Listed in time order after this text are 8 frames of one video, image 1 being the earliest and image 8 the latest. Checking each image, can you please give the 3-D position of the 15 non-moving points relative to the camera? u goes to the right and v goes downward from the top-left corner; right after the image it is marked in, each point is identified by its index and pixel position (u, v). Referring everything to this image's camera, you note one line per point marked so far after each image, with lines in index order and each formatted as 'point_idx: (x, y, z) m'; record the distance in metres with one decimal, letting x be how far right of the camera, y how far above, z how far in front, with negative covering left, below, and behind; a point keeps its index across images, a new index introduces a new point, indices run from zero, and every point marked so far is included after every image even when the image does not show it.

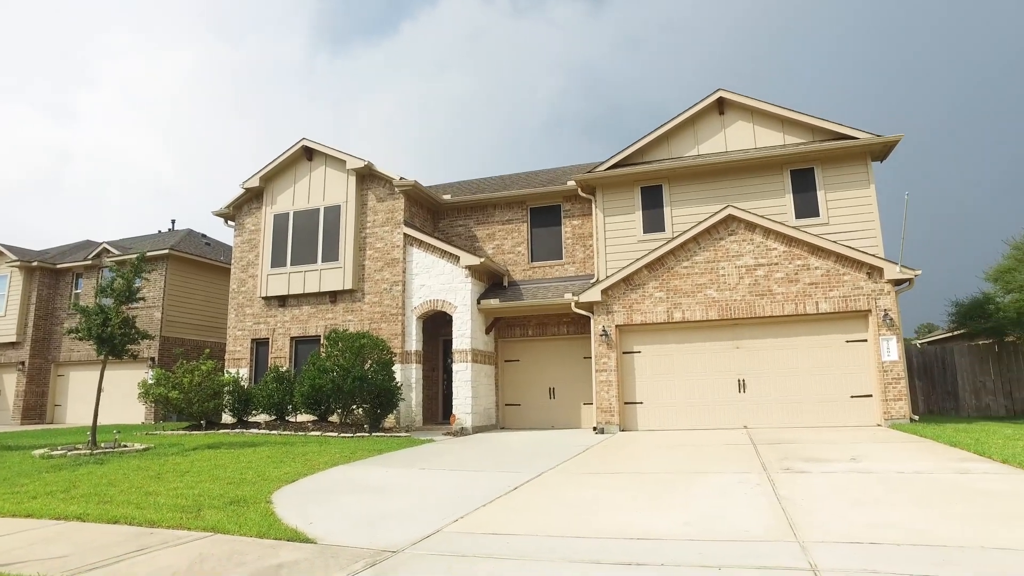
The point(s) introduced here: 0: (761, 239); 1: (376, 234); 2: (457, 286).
0: (+5.0, +1.0, +14.0) m
1: (-3.3, +1.3, +16.8) m
2: (-1.2, 0.0, +15.7) m
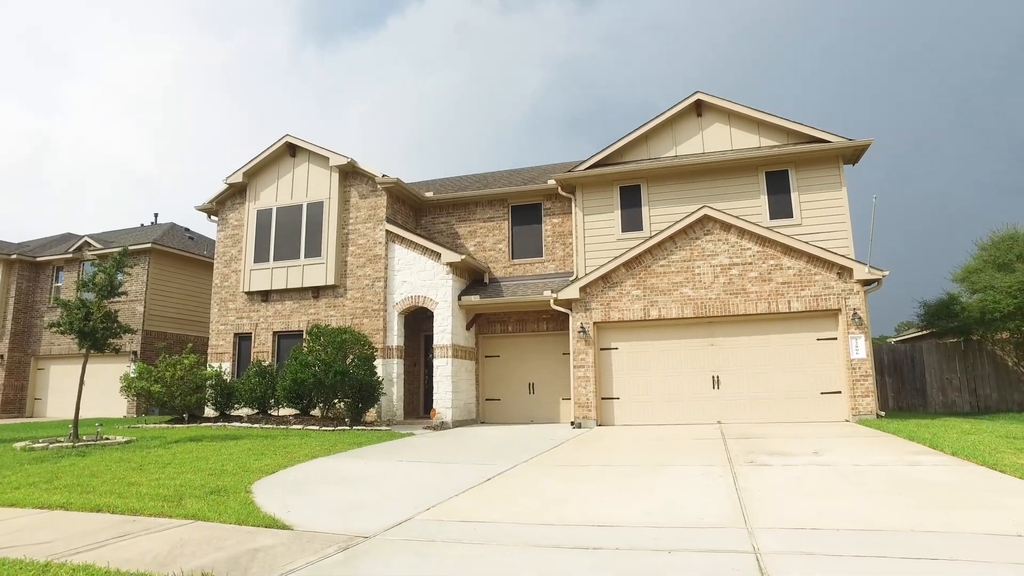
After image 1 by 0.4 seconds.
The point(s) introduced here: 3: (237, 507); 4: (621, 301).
0: (+4.6, +1.0, +14.4) m
1: (-3.8, +1.4, +17.0) m
2: (-1.7, +0.1, +15.9) m
3: (-2.3, -1.8, +5.8) m
4: (+2.3, -0.3, +14.9) m
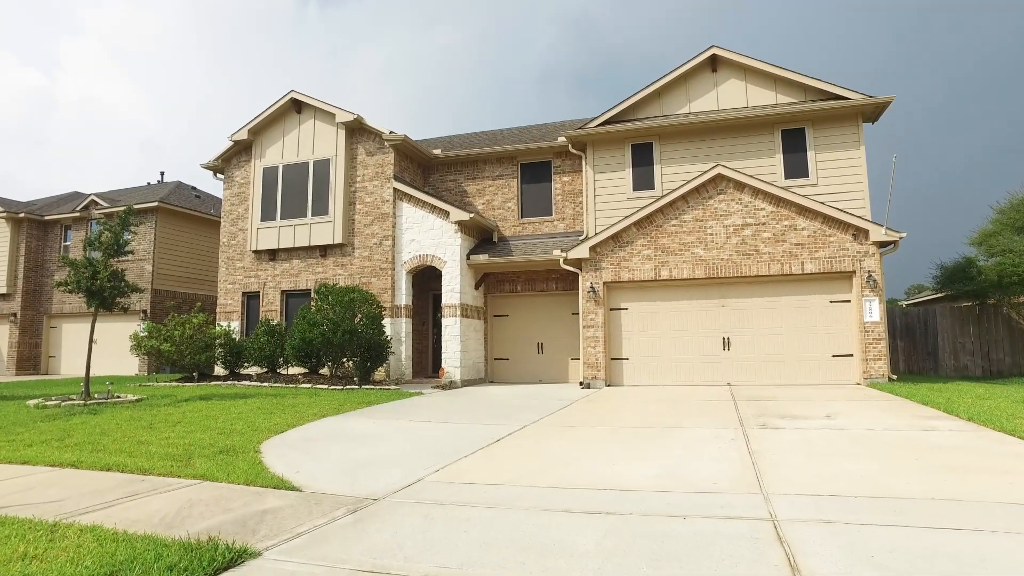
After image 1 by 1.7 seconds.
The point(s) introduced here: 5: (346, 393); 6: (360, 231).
0: (+4.8, +1.8, +14.1) m
1: (-3.5, +2.4, +16.8) m
2: (-1.5, +1.0, +15.7) m
3: (-2.2, -1.5, +5.8) m
4: (+2.5, +0.6, +14.7) m
5: (-2.9, -1.9, +12.3) m
6: (-3.6, +1.4, +16.6) m
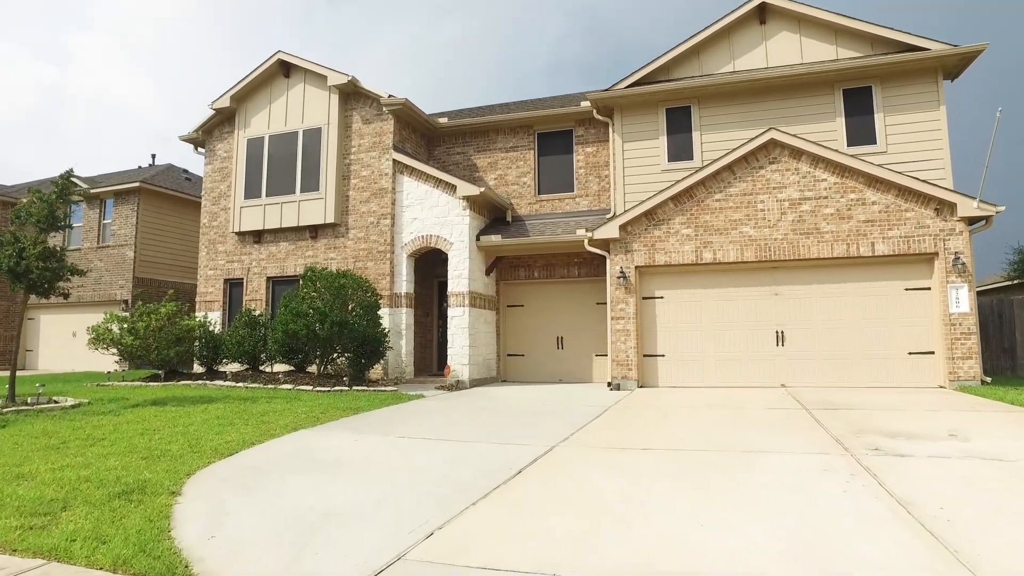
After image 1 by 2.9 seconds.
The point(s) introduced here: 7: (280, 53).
0: (+5.1, +2.1, +12.0) m
1: (-3.2, +2.7, +14.7) m
2: (-1.2, +1.3, +13.7) m
3: (-2.0, -1.3, +3.8) m
4: (+2.8, +0.8, +12.6) m
5: (-2.7, -1.6, +10.3) m
6: (-3.3, +1.7, +14.6) m
7: (-5.2, +5.3, +15.6) m
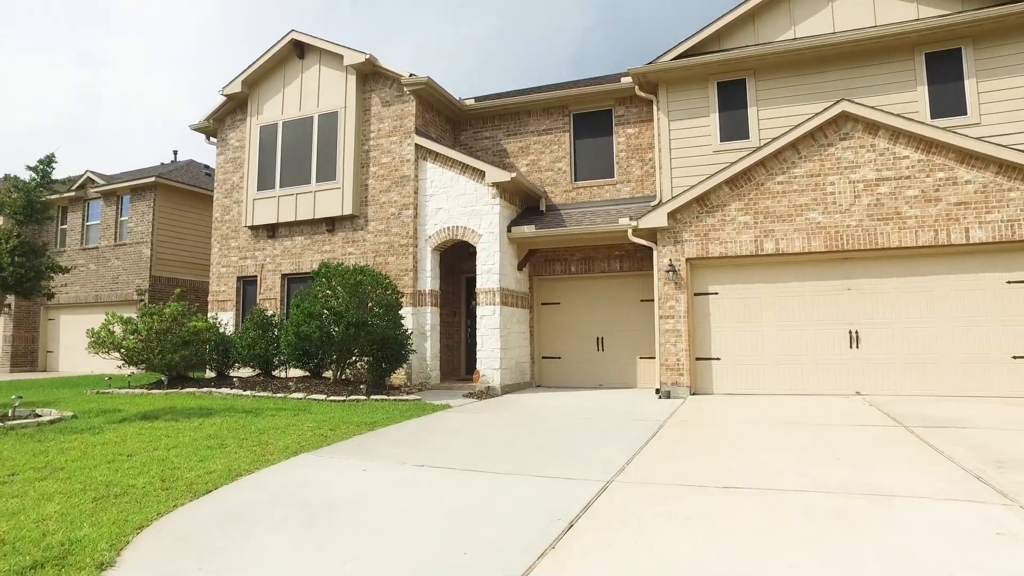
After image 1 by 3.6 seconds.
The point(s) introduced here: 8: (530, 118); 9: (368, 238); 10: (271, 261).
0: (+5.6, +2.2, +10.4) m
1: (-2.6, +2.7, +13.6) m
2: (-0.5, +1.4, +12.4) m
3: (-1.8, -1.3, +2.5) m
4: (+3.4, +0.9, +11.2) m
5: (-2.2, -1.6, +9.1) m
6: (-2.6, +1.7, +13.4) m
7: (-4.5, +5.3, +14.5) m
8: (+0.4, +3.5, +14.3) m
9: (-2.8, +1.0, +13.4) m
10: (-4.9, +0.6, +14.3) m
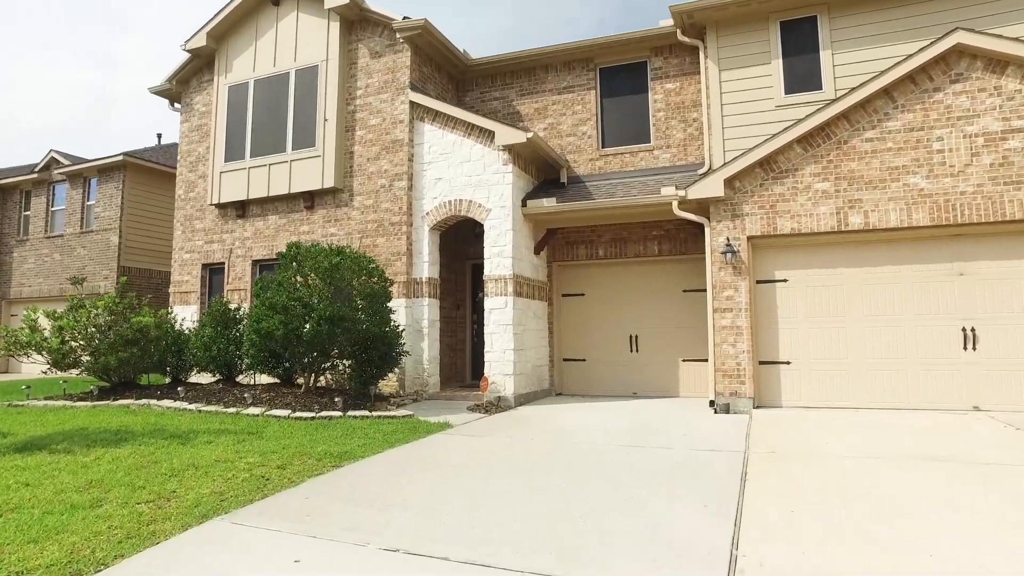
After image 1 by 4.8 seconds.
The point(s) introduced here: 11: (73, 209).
0: (+5.8, +2.4, +8.1) m
1: (-2.3, +2.9, +11.3) m
2: (-0.3, +1.6, +10.1) m
3: (-1.7, -1.1, +0.3) m
4: (+3.6, +1.1, +8.9) m
5: (-2.0, -1.4, +6.9) m
6: (-2.4, +1.9, +11.2) m
7: (-4.3, +5.5, +12.2) m
8: (+0.6, +3.7, +12.0) m
9: (-2.5, +1.2, +11.1) m
10: (-4.7, +0.7, +12.1) m
11: (-11.9, +2.1, +19.0) m
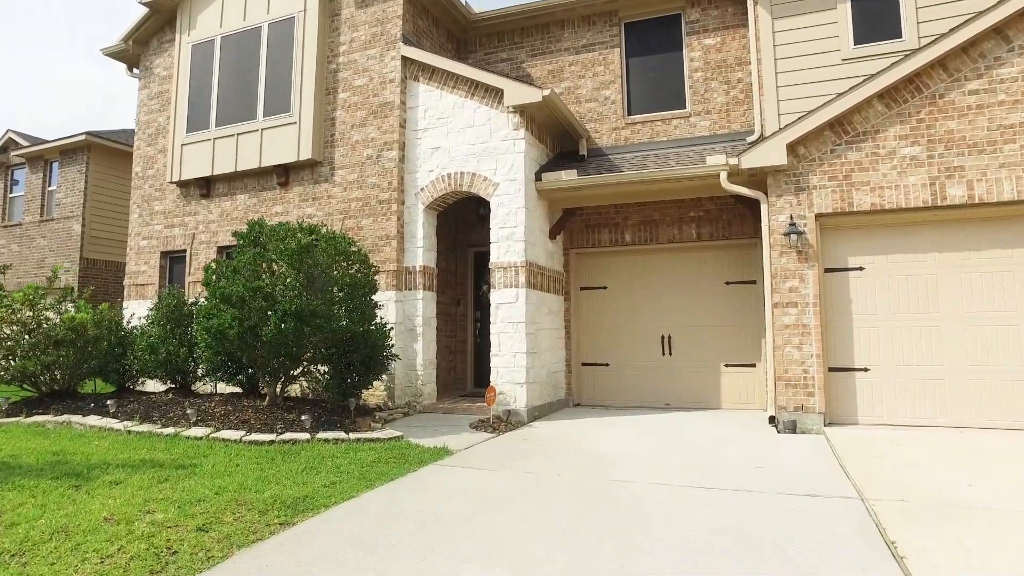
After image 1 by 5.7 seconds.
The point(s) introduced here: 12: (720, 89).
0: (+6.0, +2.5, +6.4) m
1: (-2.2, +3.1, +9.6) m
2: (-0.2, +1.7, +8.4) m
3: (-1.5, -1.0, -1.5) m
4: (+3.8, +1.2, +7.2) m
5: (-1.8, -1.3, +5.2) m
6: (-2.2, +2.0, +9.4) m
7: (-4.1, +5.6, +10.5) m
8: (+0.8, +3.8, +10.3) m
9: (-2.4, +1.3, +9.4) m
10: (-4.6, +0.9, +10.4) m
11: (-11.8, +2.3, +17.2) m
12: (+2.8, +2.7, +9.3) m
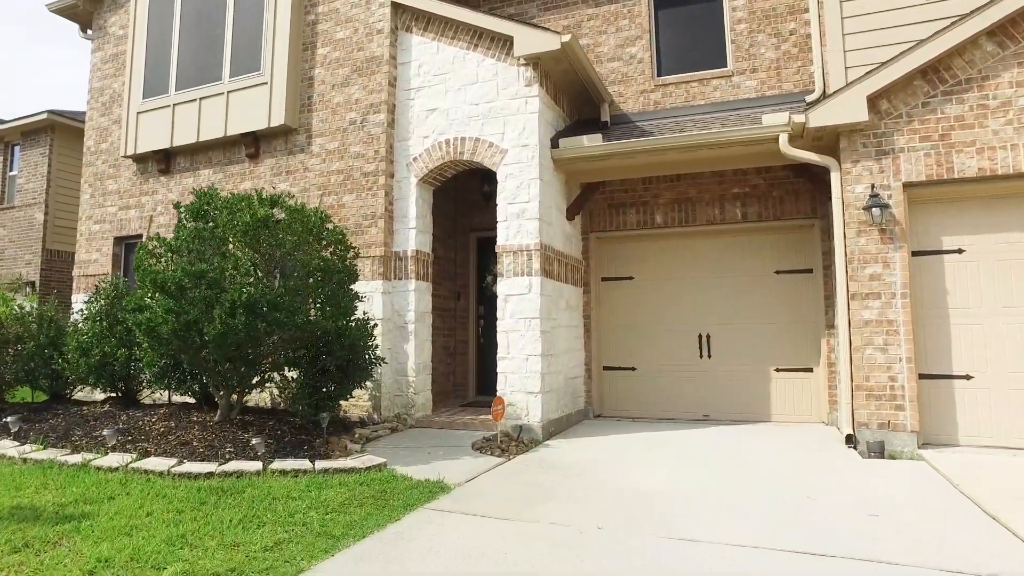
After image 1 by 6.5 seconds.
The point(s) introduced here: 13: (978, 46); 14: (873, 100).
0: (+6.1, +2.6, +4.9) m
1: (-2.1, +3.2, +8.1) m
2: (-0.1, +1.8, +7.0) m
3: (-1.4, -0.9, -2.9) m
4: (+3.9, +1.3, +5.7) m
5: (-1.7, -1.2, +3.7) m
6: (-2.1, +2.1, +8.0) m
7: (-4.0, +5.7, +9.0) m
8: (+0.9, +3.9, +8.8) m
9: (-2.3, +1.4, +8.0) m
10: (-4.4, +1.0, +8.9) m
11: (-11.7, +2.4, +15.8) m
12: (+2.9, +2.8, +7.9) m
13: (+3.9, +2.0, +5.8) m
14: (+3.2, +1.6, +6.0) m
